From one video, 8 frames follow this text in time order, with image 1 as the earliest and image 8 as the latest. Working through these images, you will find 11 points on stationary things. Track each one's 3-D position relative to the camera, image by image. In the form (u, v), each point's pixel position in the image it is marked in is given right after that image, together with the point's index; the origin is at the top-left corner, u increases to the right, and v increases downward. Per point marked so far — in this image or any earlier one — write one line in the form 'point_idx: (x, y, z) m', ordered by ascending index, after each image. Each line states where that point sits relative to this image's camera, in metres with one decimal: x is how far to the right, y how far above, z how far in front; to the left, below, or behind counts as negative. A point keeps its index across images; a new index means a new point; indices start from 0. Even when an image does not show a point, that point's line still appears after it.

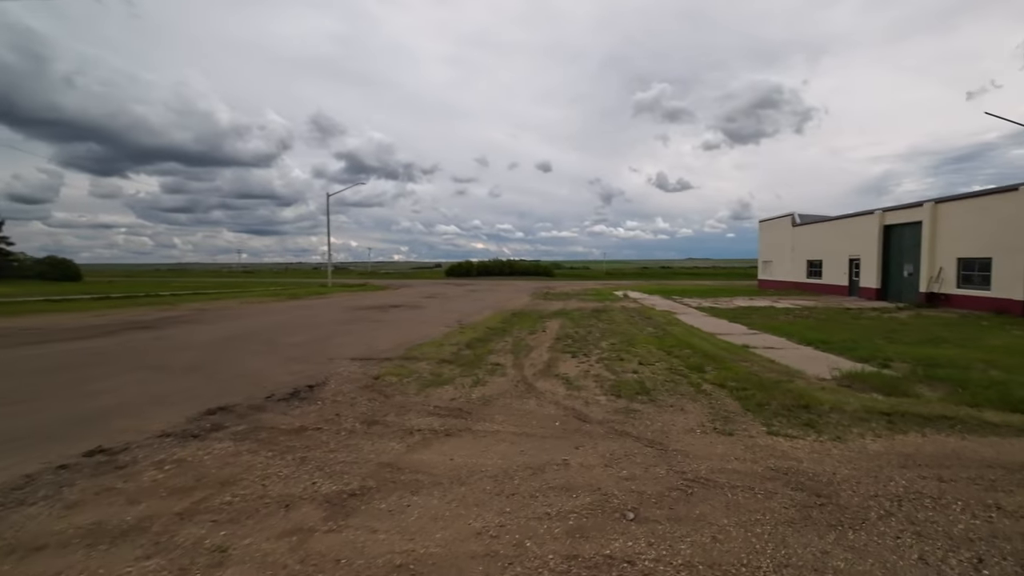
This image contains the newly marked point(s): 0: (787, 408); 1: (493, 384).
0: (+3.7, -1.6, +6.6) m
1: (-0.3, -1.7, +8.4) m
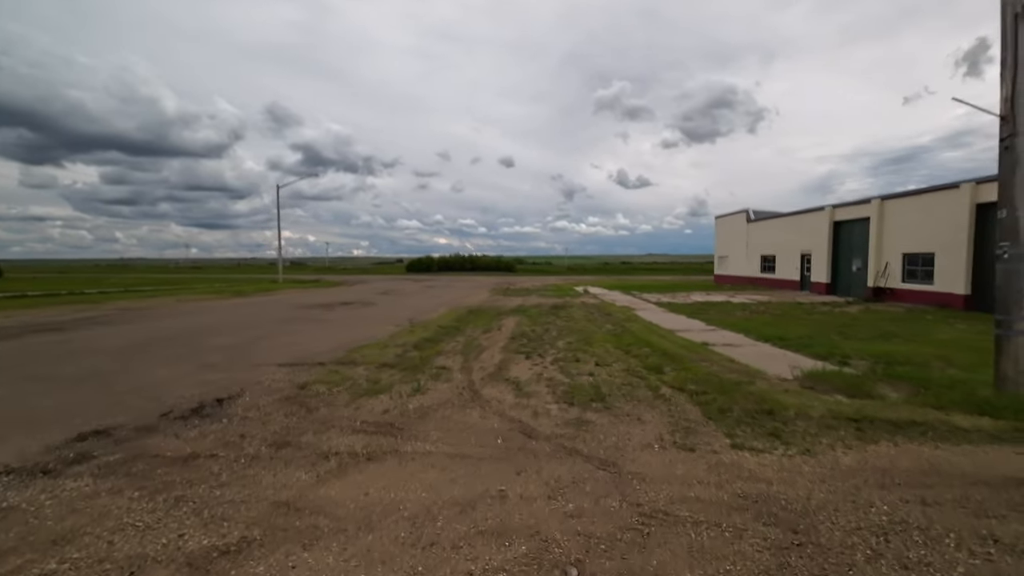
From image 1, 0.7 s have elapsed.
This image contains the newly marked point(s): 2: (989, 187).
0: (+3.0, -1.6, +6.1) m
1: (-1.2, -1.6, +7.6) m
2: (+17.8, +3.8, +18.3) m
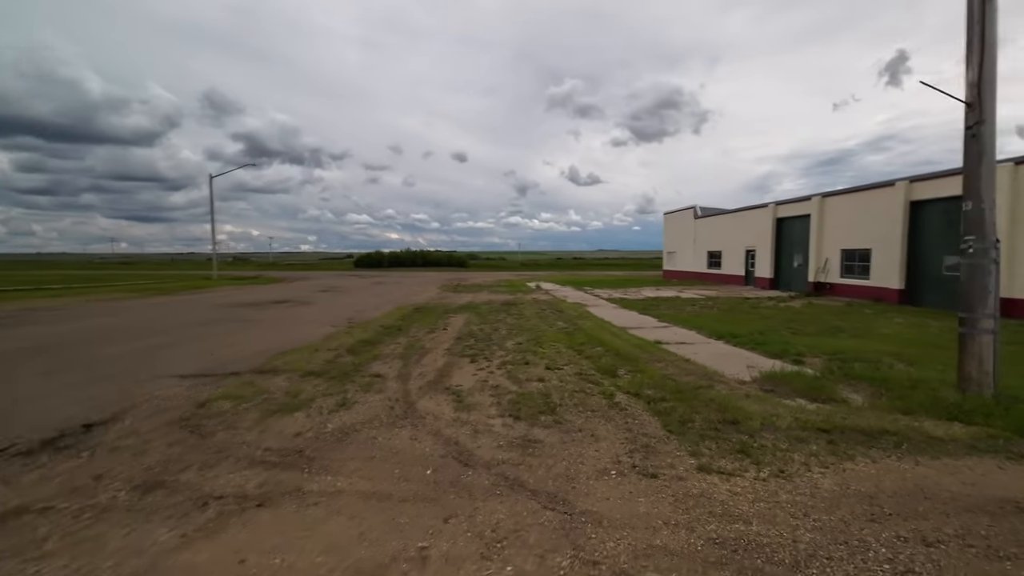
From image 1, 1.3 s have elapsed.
0: (+2.3, -1.6, +5.5) m
1: (-2.0, -1.6, +6.6) m
2: (+15.9, +4.0, +19.0) m
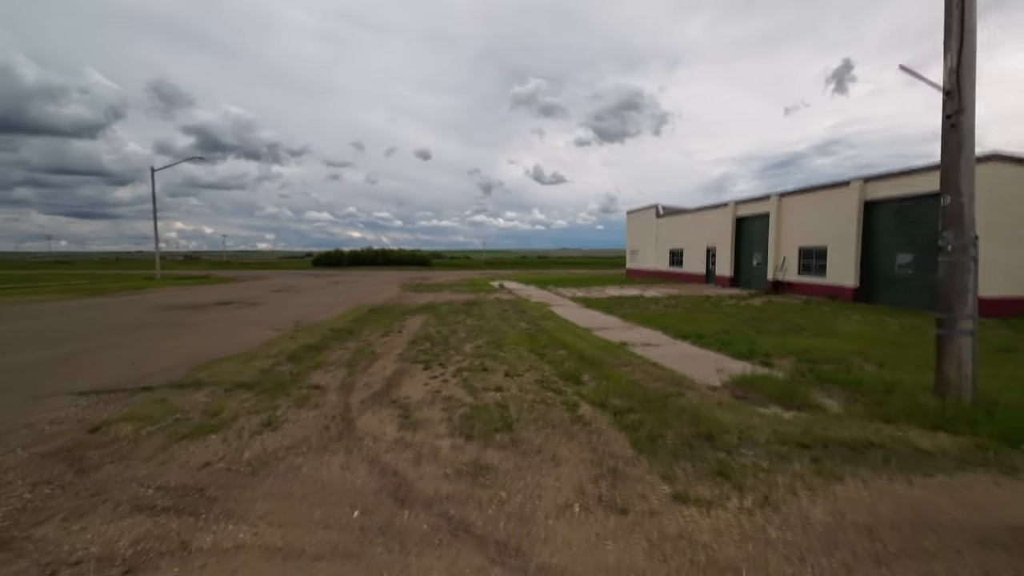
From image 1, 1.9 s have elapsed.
0: (+1.8, -1.6, +4.9) m
1: (-2.6, -1.6, +5.8) m
2: (+14.4, +4.1, +19.4) m
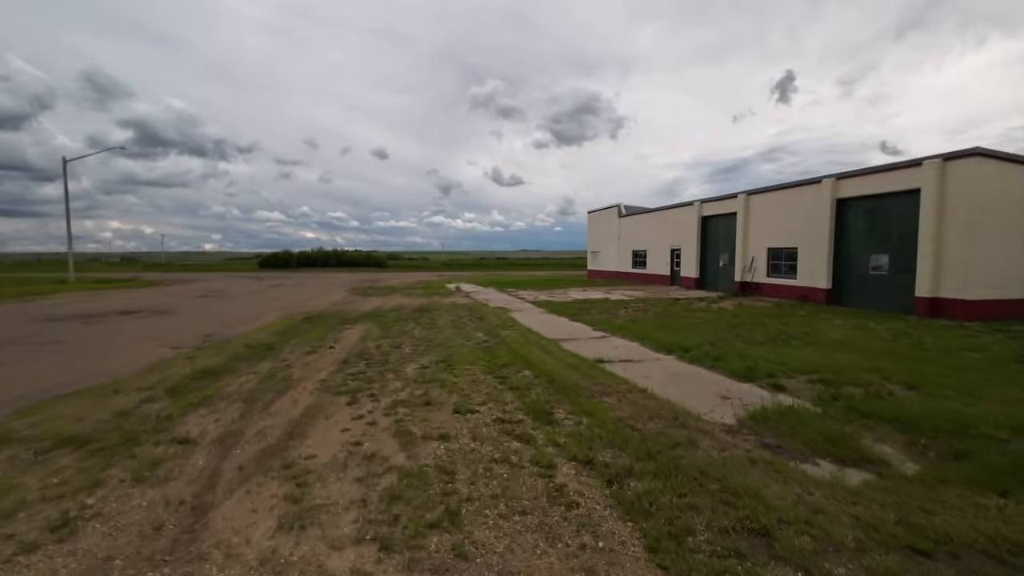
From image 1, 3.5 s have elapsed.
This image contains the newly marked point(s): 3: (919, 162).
0: (+1.4, -1.7, +3.1) m
1: (-3.0, -1.7, +3.6) m
2: (+12.7, +4.0, +18.6) m
3: (+13.2, +4.1, +15.9) m
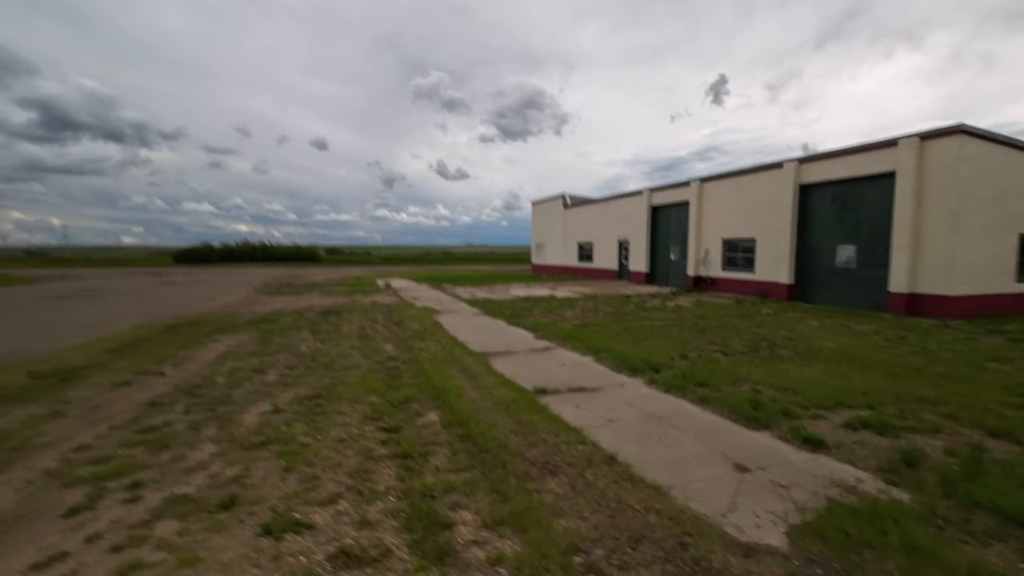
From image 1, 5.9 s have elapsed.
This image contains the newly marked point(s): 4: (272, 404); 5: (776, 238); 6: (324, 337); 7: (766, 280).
0: (+0.8, -1.7, +0.3) m
1: (-3.6, -1.8, +0.3) m
2: (+10.3, +4.2, +16.9) m
3: (+11.1, +4.3, +14.2) m
4: (-3.1, -1.4, +6.3) m
5: (+9.8, +1.9, +18.1) m
6: (-4.3, -1.1, +11.3) m
7: (+9.6, +0.3, +18.6) m
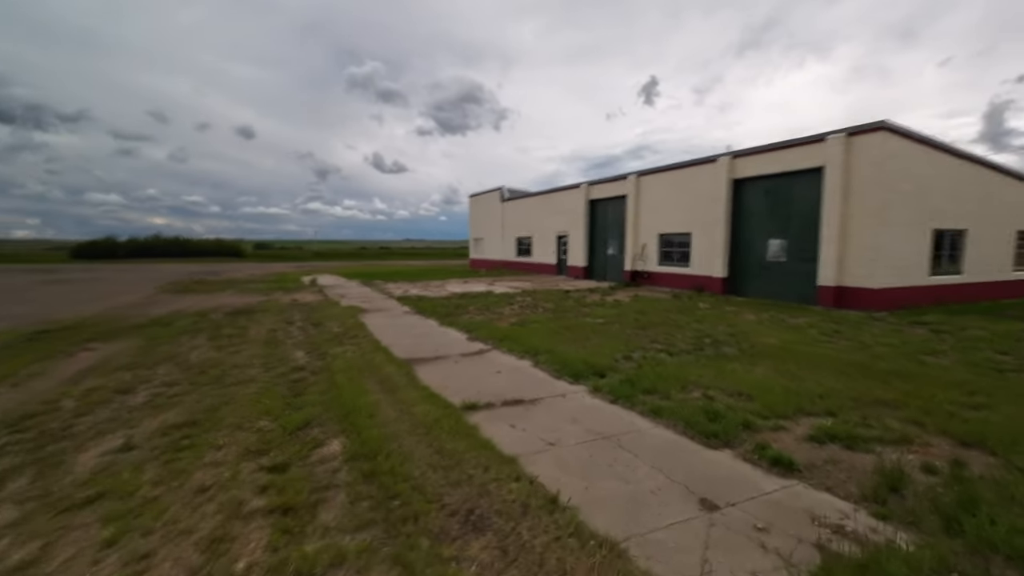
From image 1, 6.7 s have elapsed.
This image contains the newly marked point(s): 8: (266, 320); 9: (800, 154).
0: (+0.7, -1.7, -0.5) m
1: (-3.7, -1.9, -1.0) m
2: (+8.1, +4.4, +17.1) m
3: (+9.2, +4.5, +14.5) m
4: (-3.9, -1.5, +4.9) m
5: (+7.5, +2.1, +18.2) m
6: (-5.7, -1.1, +9.7) m
7: (+7.2, +0.5, +18.7) m
8: (-6.4, -0.8, +12.8) m
9: (+8.9, +4.2, +15.1) m
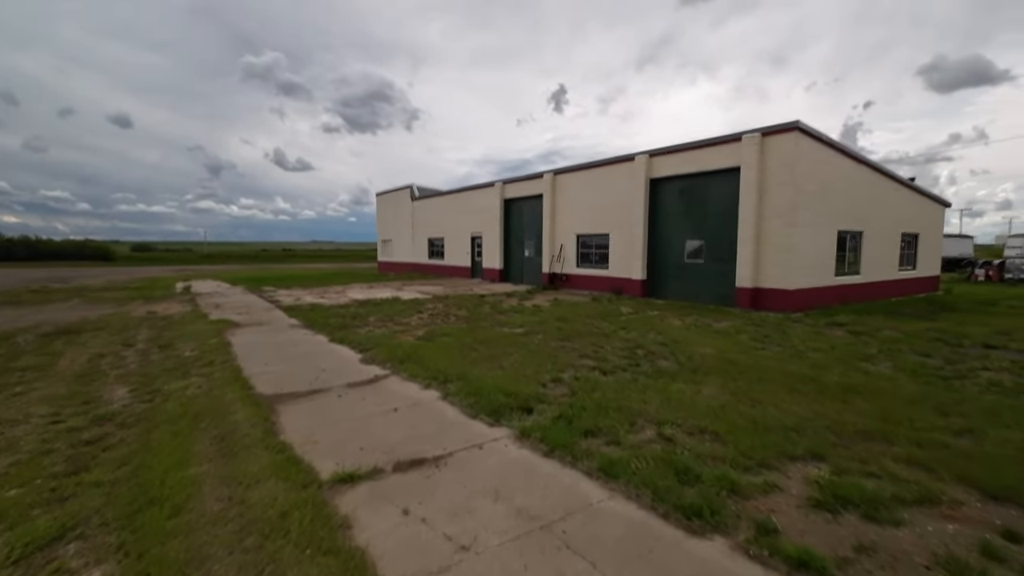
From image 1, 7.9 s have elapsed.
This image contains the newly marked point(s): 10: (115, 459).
0: (+0.9, -1.8, -1.9) m
1: (-3.3, -2.0, -3.2) m
2: (+5.1, +4.4, +16.7) m
3: (+6.6, +4.4, +14.3) m
4: (-4.5, -1.6, +2.6) m
5: (+4.3, +2.0, +17.6) m
6: (-7.2, -1.3, +7.0) m
7: (+4.0, +0.4, +18.1) m
8: (-8.4, -1.1, +9.9) m
9: (+6.2, +4.1, +14.9) m
10: (-3.5, -1.5, +4.4) m
